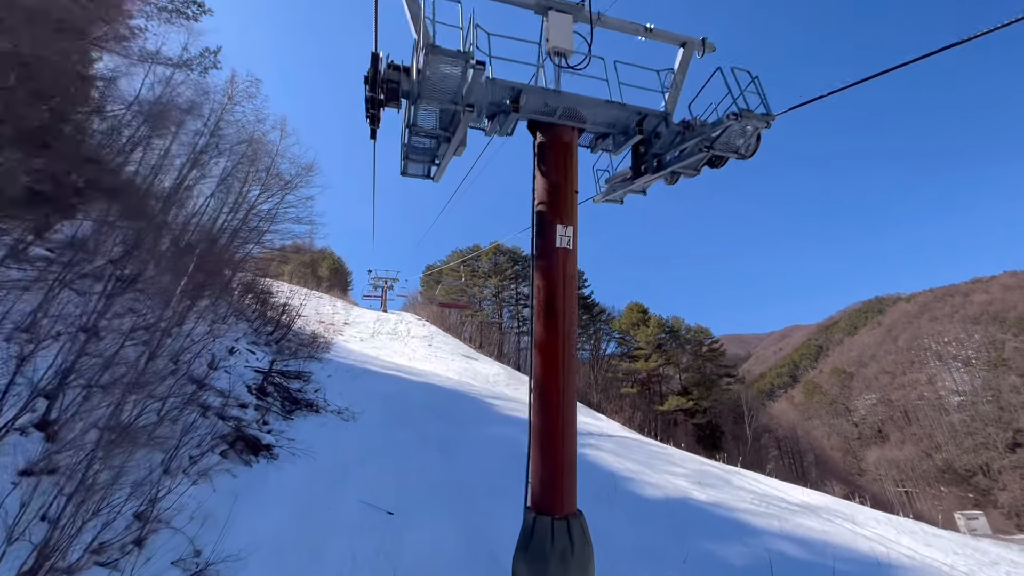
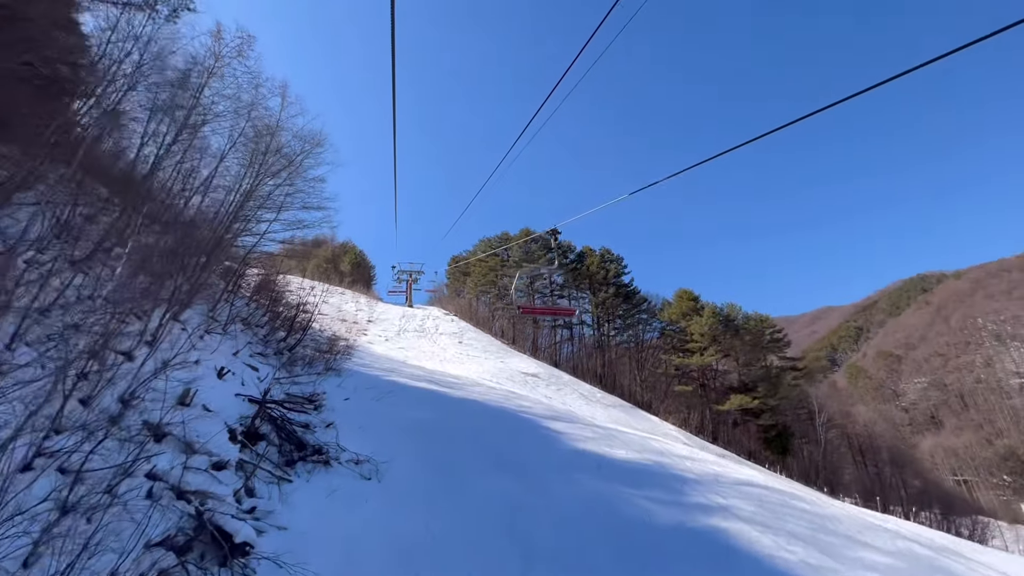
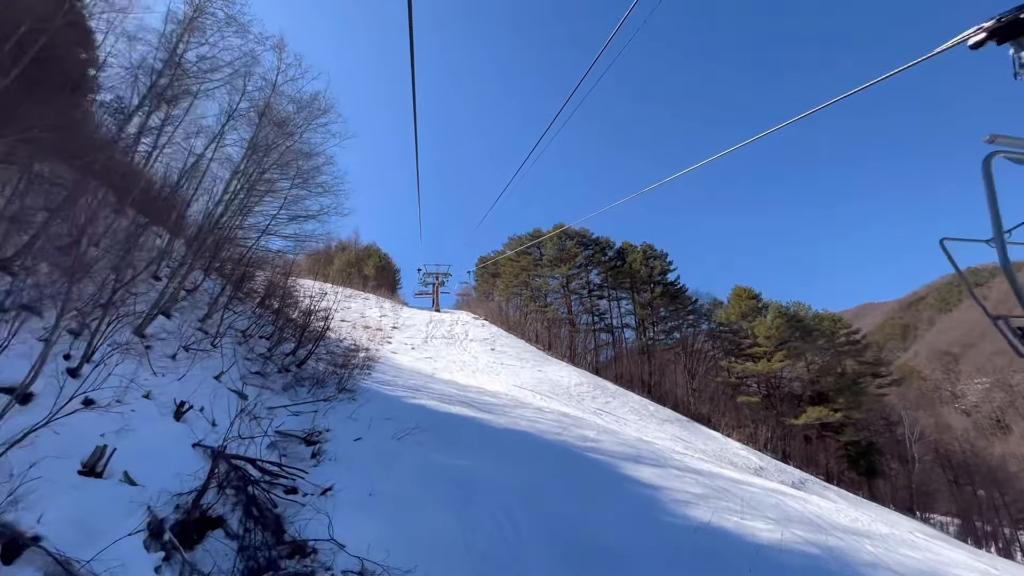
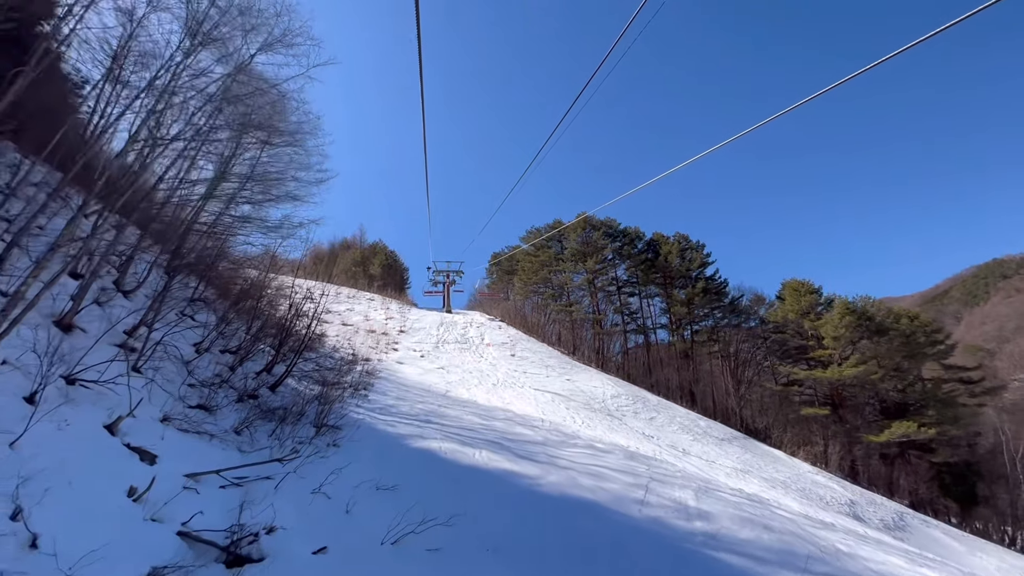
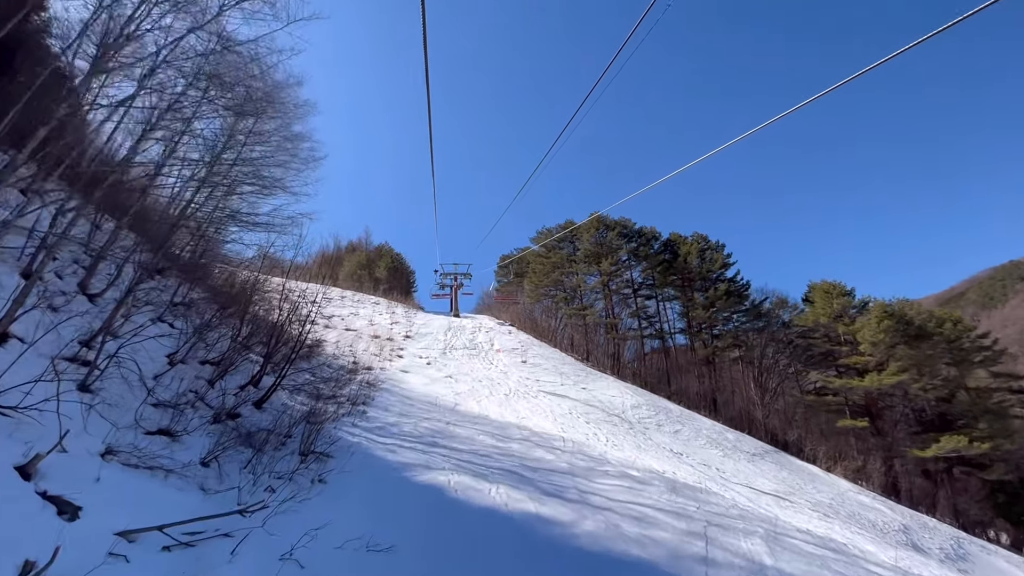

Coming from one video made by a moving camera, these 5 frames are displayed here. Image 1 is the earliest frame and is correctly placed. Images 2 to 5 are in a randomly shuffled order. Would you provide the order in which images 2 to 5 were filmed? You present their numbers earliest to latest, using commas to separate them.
2, 3, 4, 5
